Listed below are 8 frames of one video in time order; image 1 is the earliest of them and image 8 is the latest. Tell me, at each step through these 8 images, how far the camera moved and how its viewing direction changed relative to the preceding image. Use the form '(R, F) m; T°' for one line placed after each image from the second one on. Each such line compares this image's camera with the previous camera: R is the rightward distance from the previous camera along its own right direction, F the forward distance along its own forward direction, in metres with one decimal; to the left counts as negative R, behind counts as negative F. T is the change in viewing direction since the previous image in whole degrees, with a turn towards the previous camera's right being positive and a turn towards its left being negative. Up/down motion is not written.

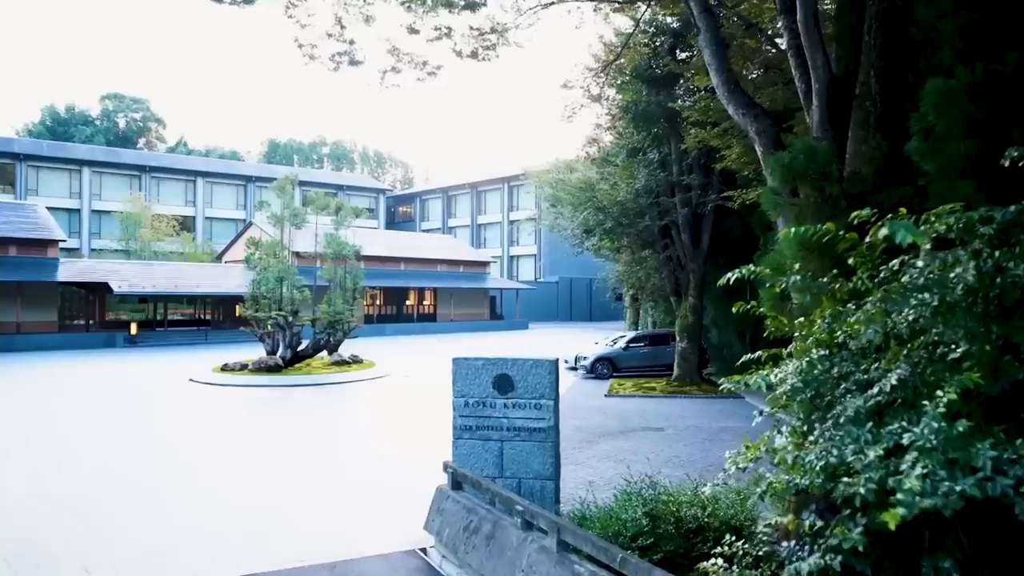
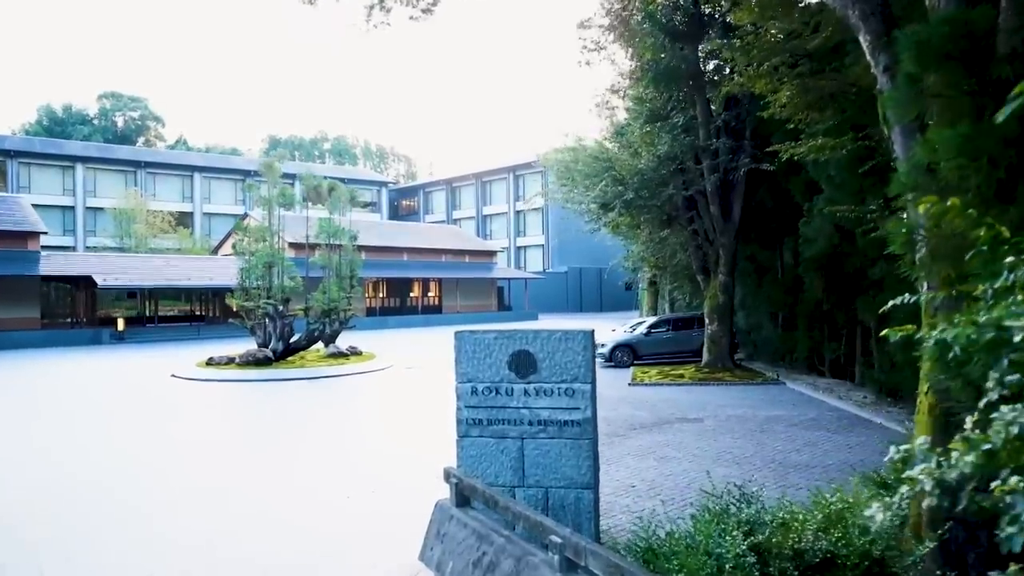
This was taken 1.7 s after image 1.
(-0.1, +1.9) m; 0°
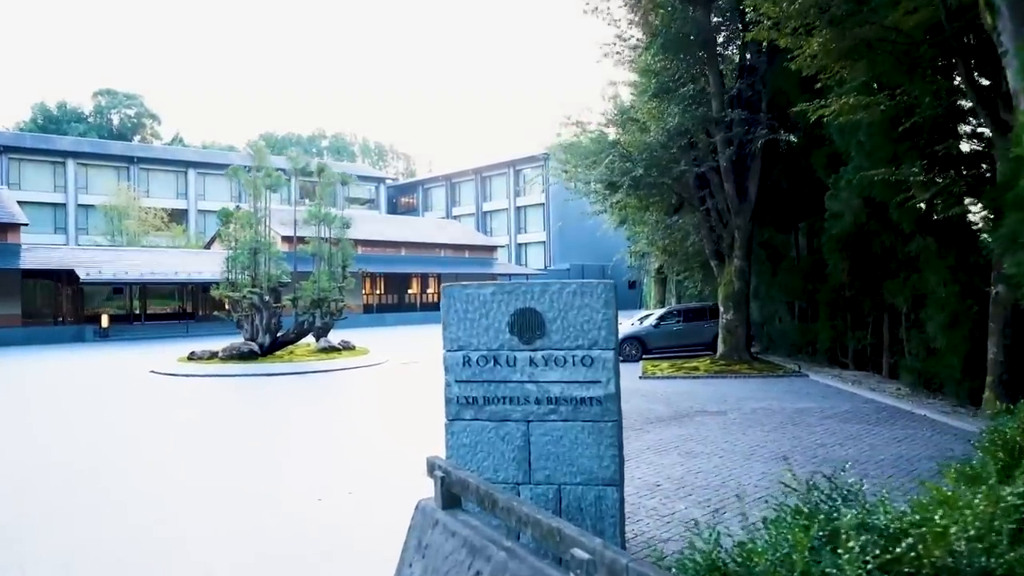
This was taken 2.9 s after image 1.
(0.0, +1.2) m; 0°
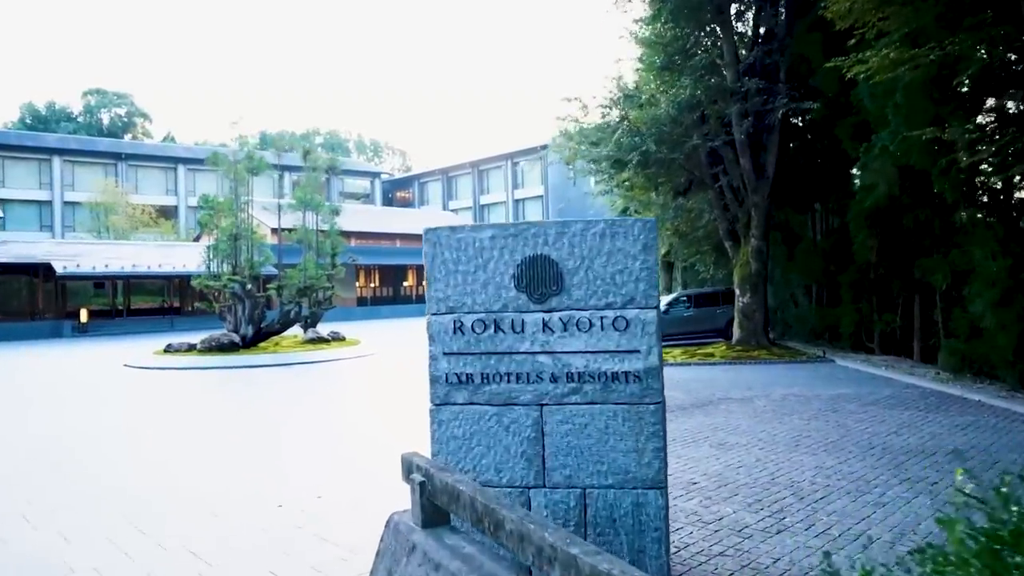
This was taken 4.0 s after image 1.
(0.0, +1.2) m; 0°
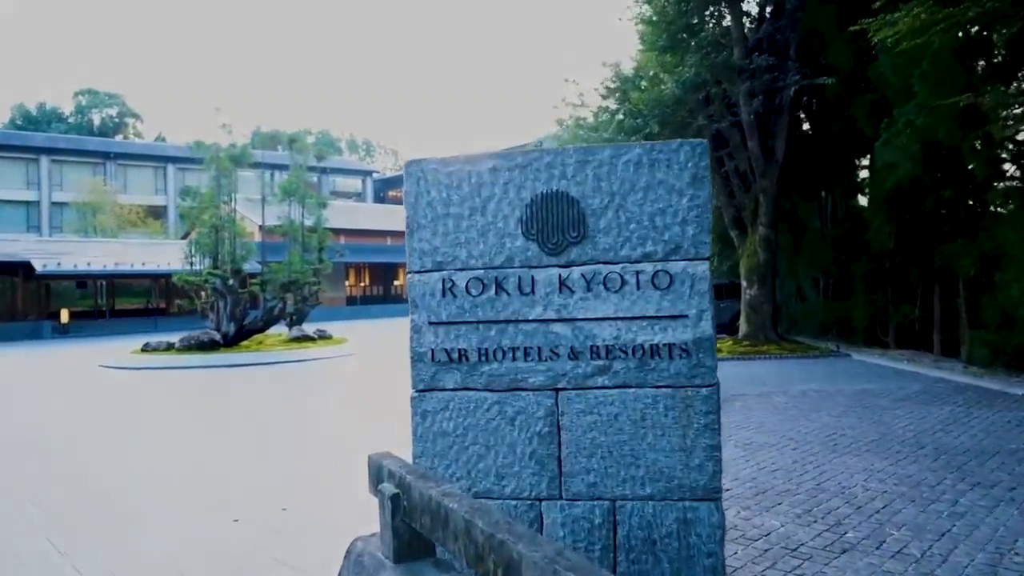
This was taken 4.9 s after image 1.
(0.0, +0.9) m; 0°
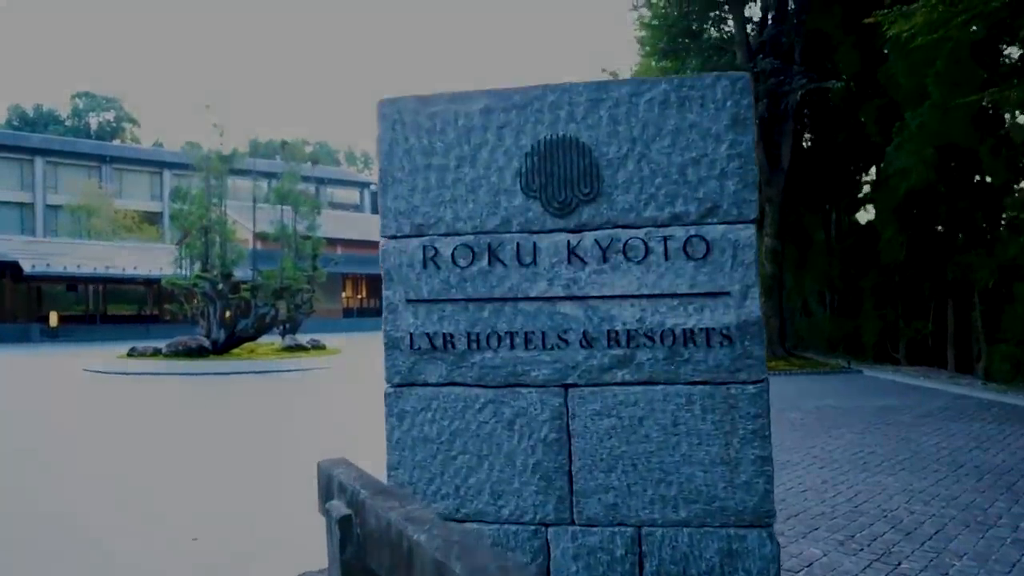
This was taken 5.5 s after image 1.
(0.0, +0.5) m; 0°
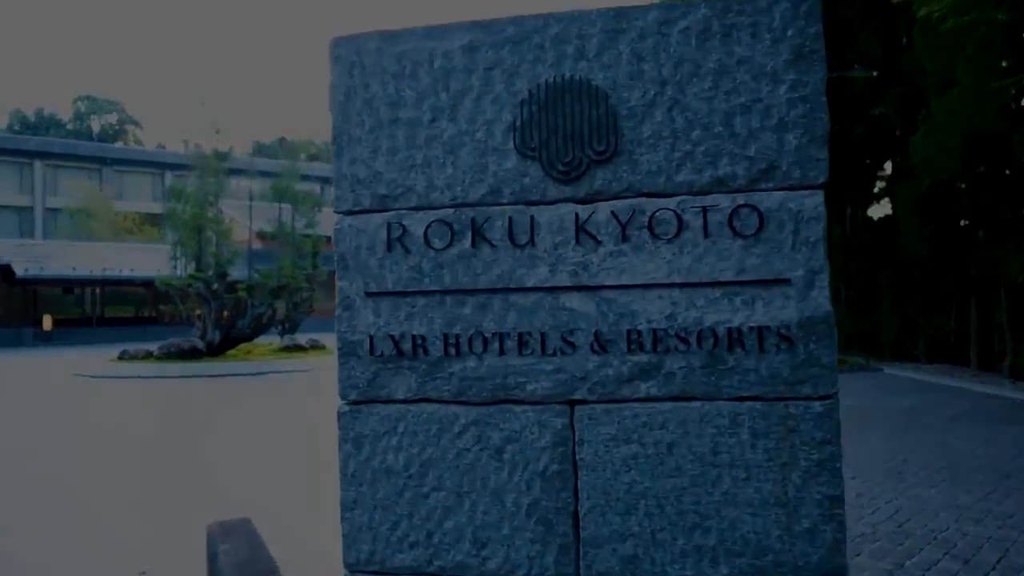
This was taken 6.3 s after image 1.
(0.0, +0.5) m; 0°
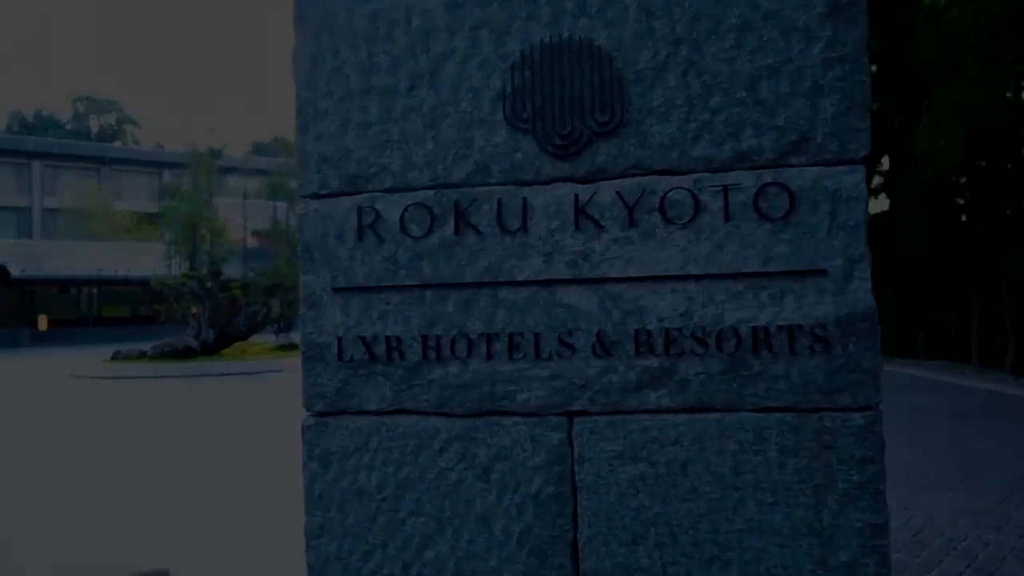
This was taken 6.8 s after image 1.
(0.0, +0.2) m; 0°
